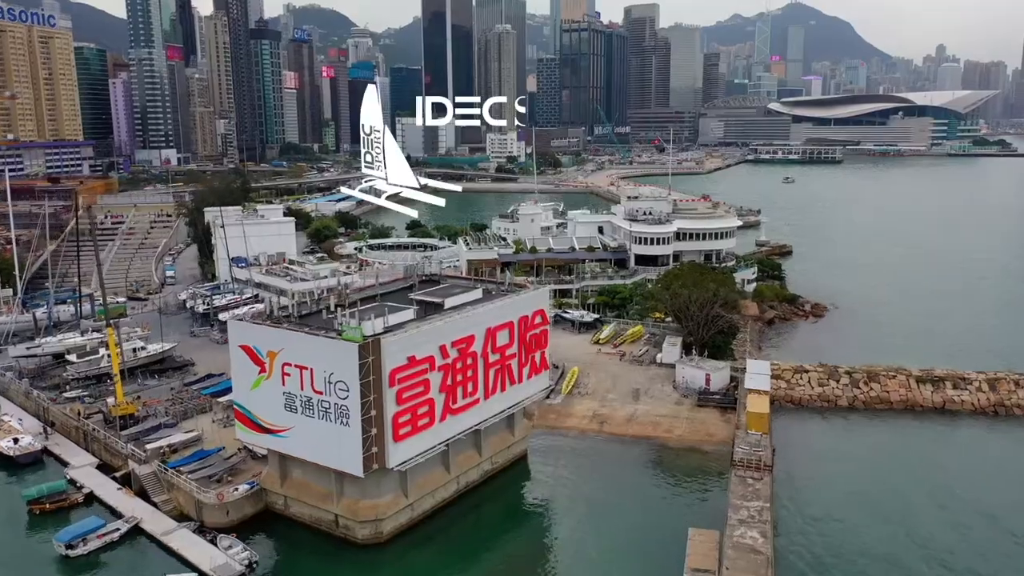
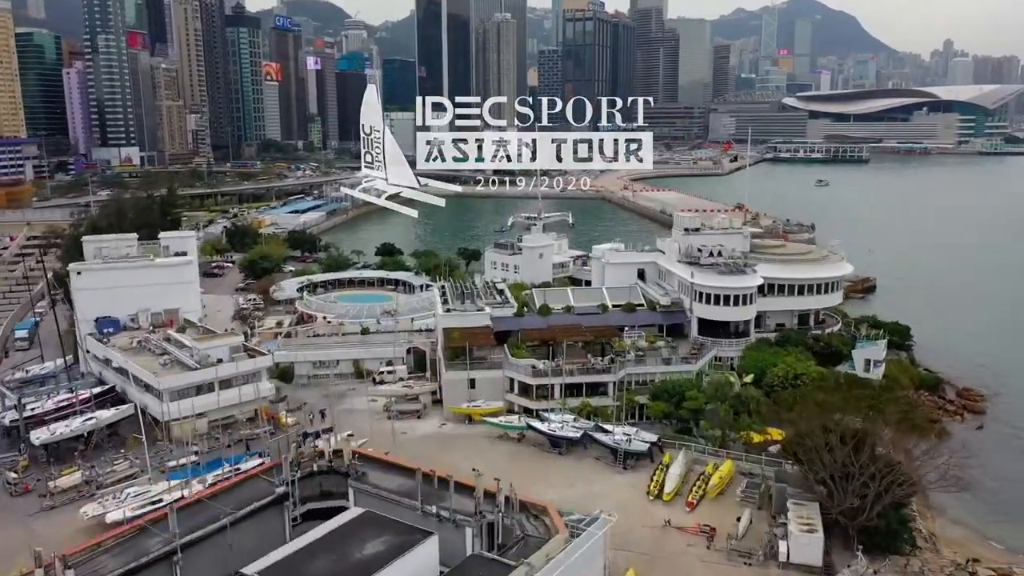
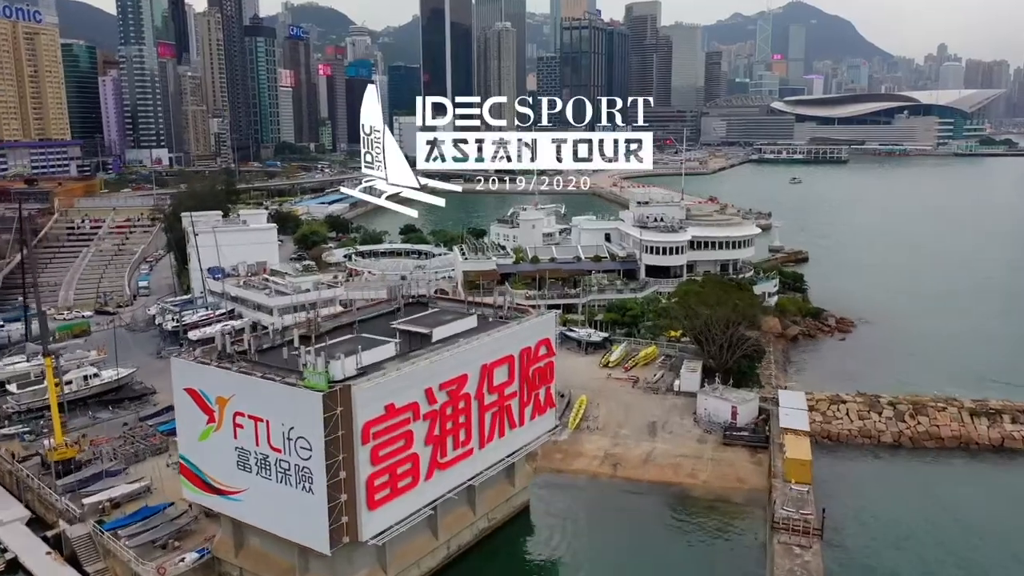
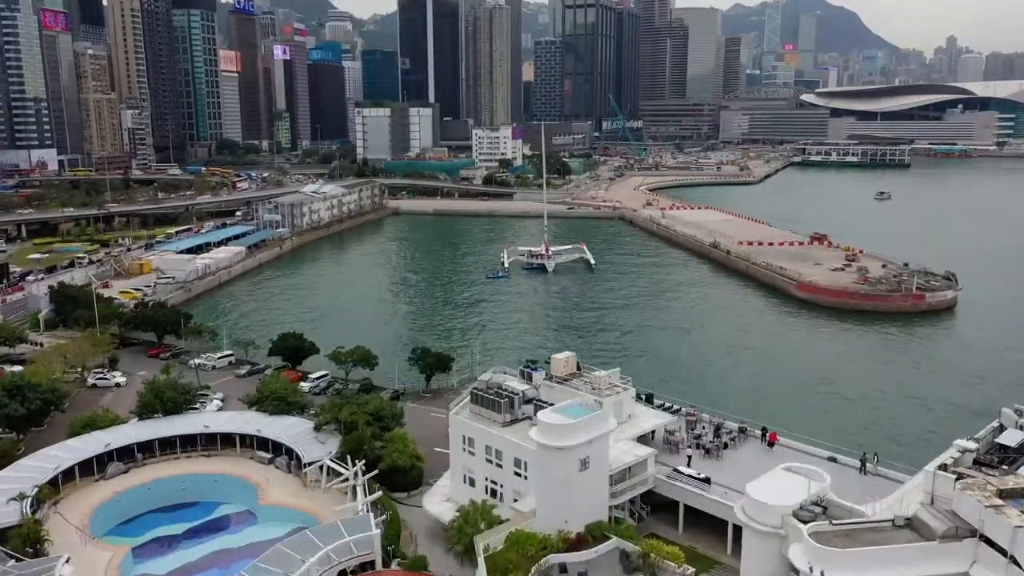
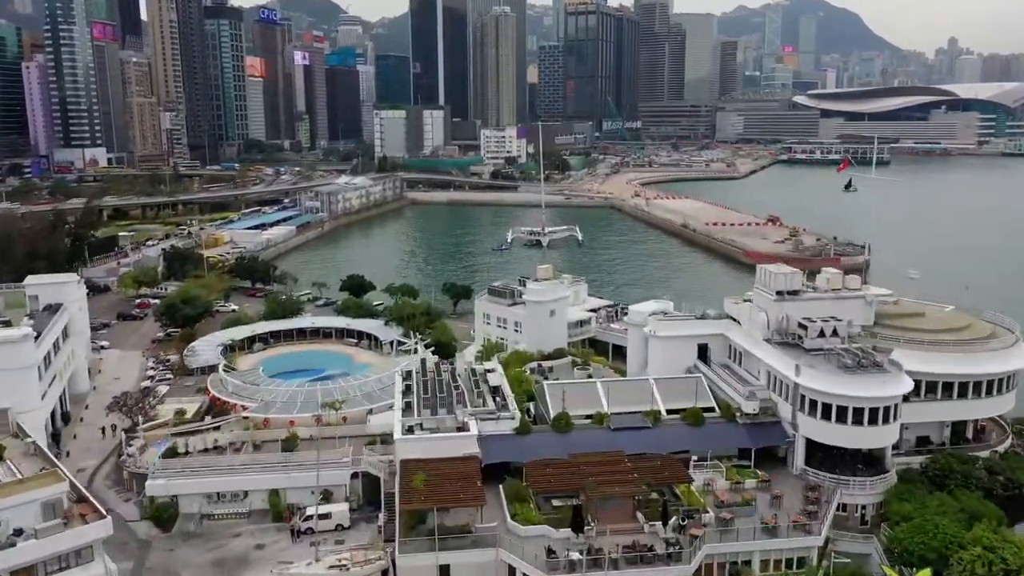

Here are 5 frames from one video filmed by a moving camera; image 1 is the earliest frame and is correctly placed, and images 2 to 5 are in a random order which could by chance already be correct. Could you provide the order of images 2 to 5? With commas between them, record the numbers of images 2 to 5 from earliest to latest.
3, 2, 5, 4
